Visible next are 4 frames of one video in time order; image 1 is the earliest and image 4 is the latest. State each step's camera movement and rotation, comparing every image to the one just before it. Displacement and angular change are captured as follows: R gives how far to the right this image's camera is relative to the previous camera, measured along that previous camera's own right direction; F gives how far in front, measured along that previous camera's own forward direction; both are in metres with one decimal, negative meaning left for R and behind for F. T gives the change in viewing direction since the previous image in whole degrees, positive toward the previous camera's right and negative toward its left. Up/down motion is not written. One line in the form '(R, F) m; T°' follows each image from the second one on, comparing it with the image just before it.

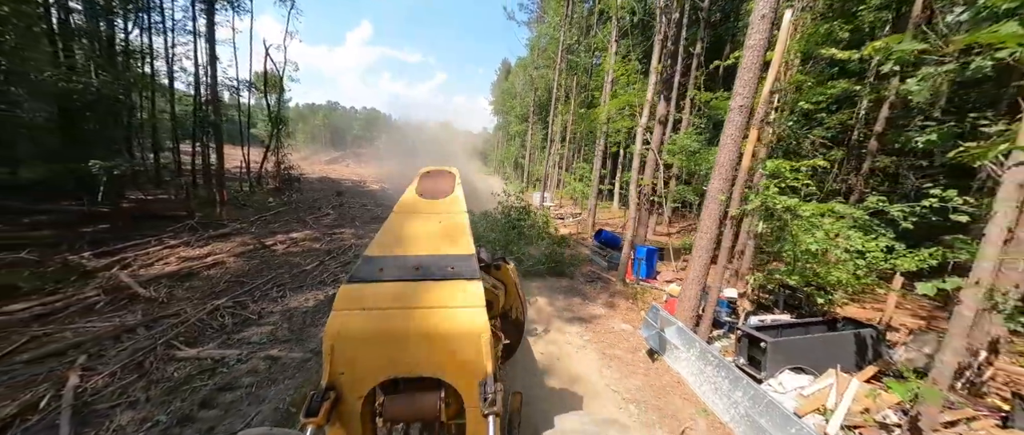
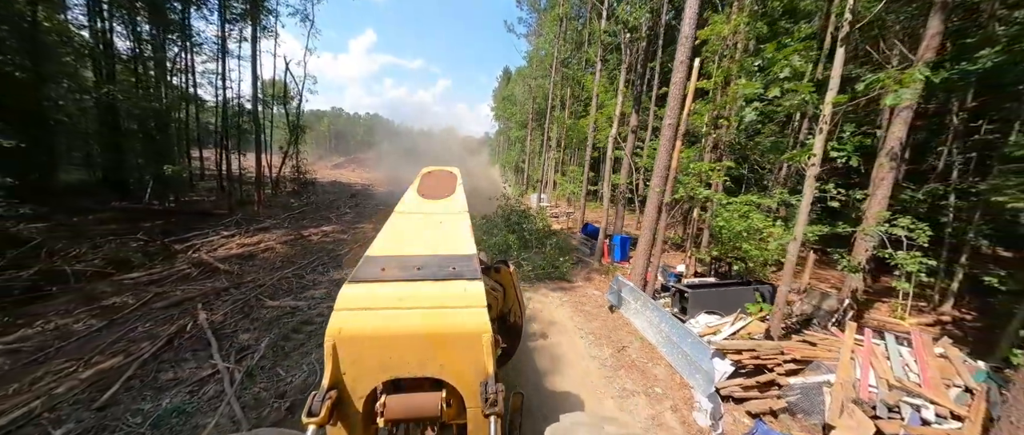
(+0.1, -1.7) m; 0°
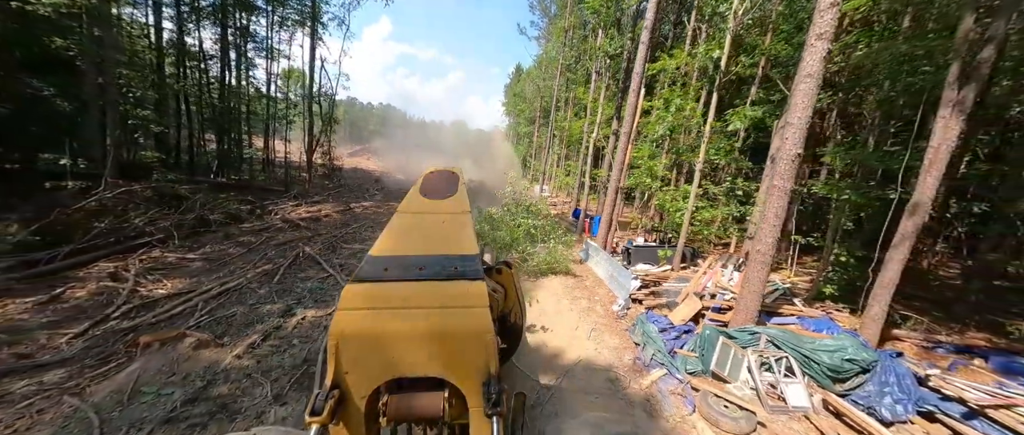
(+0.2, -2.8) m; -1°
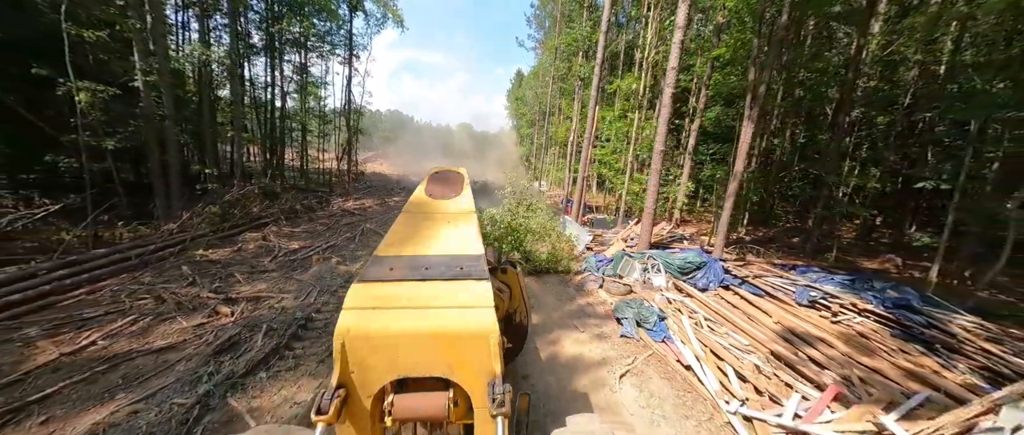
(+0.4, -3.7) m; -1°
